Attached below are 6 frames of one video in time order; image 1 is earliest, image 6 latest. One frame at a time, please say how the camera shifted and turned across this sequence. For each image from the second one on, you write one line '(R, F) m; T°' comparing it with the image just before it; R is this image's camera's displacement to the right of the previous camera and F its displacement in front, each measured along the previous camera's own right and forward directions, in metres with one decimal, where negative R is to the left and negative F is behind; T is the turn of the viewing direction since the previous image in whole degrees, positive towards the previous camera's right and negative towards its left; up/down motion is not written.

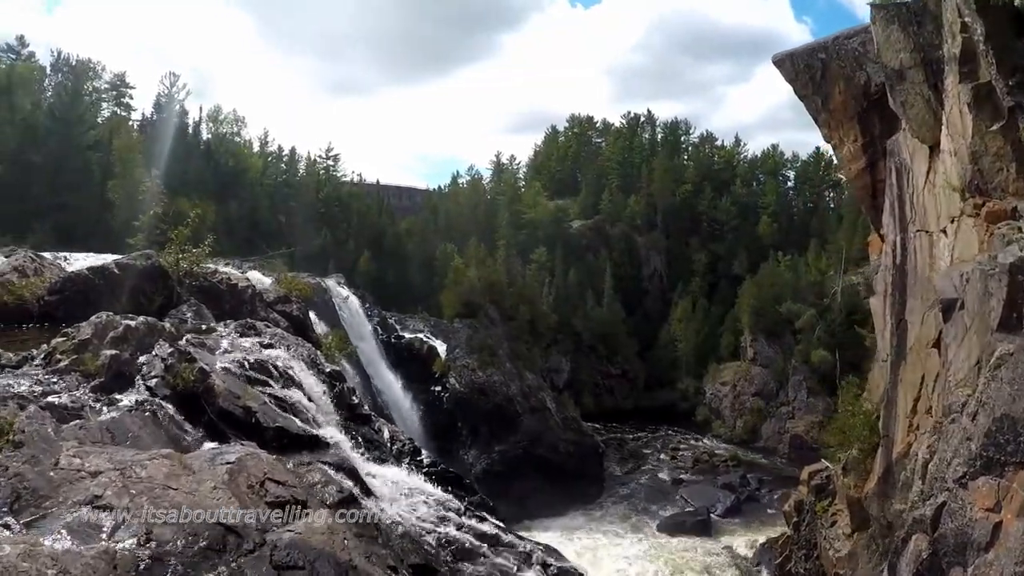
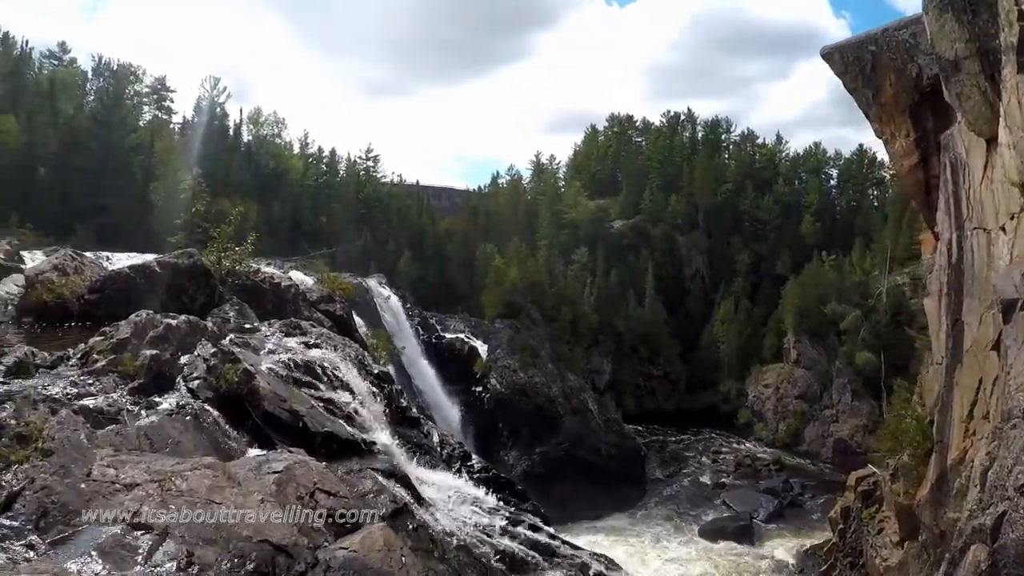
(-0.3, 0.0) m; -3°
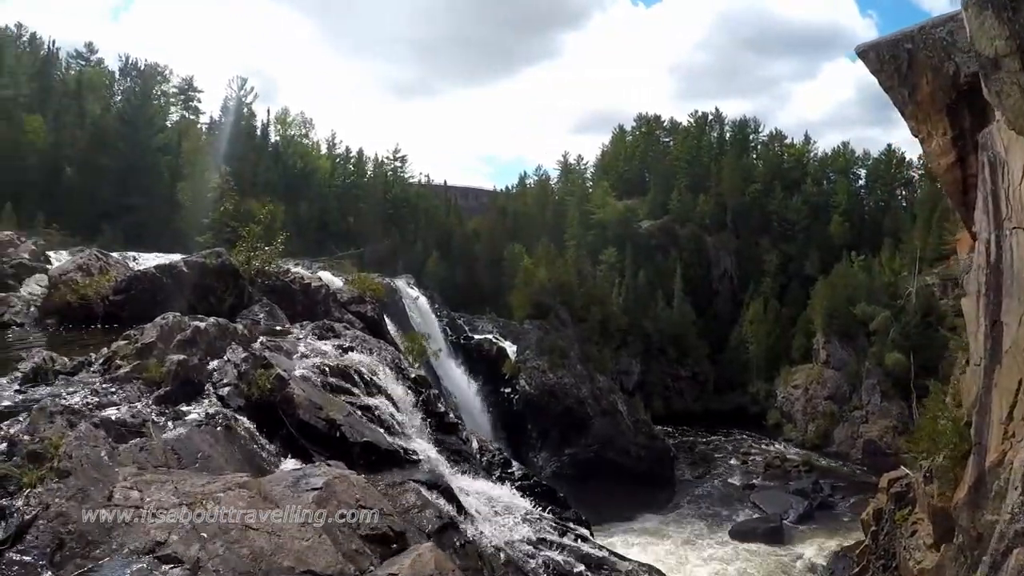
(-0.3, -0.2) m; -2°
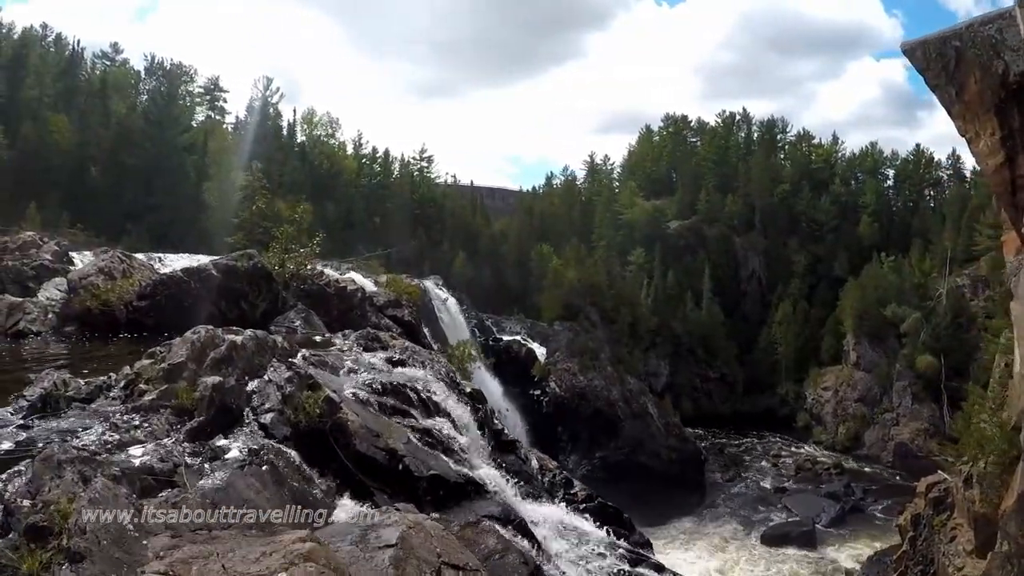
(-0.5, 0.0) m; -1°
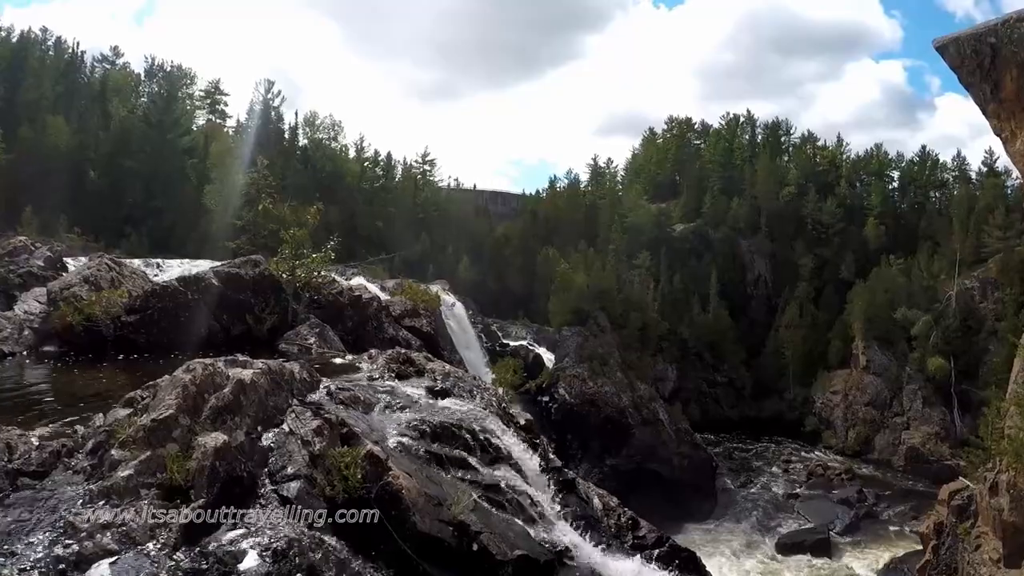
(-0.3, +0.3) m; 0°
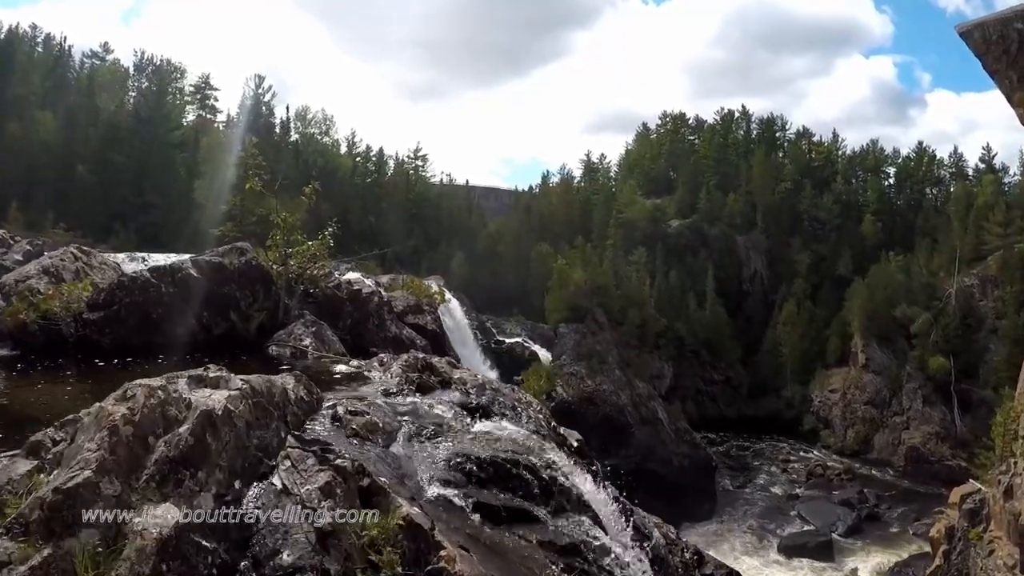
(-0.1, +0.7) m; +1°
